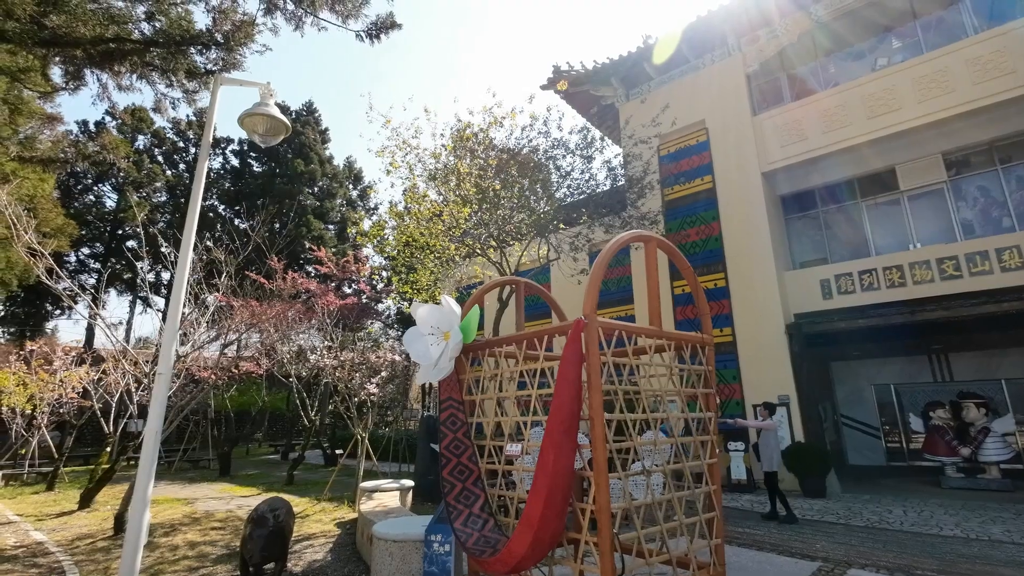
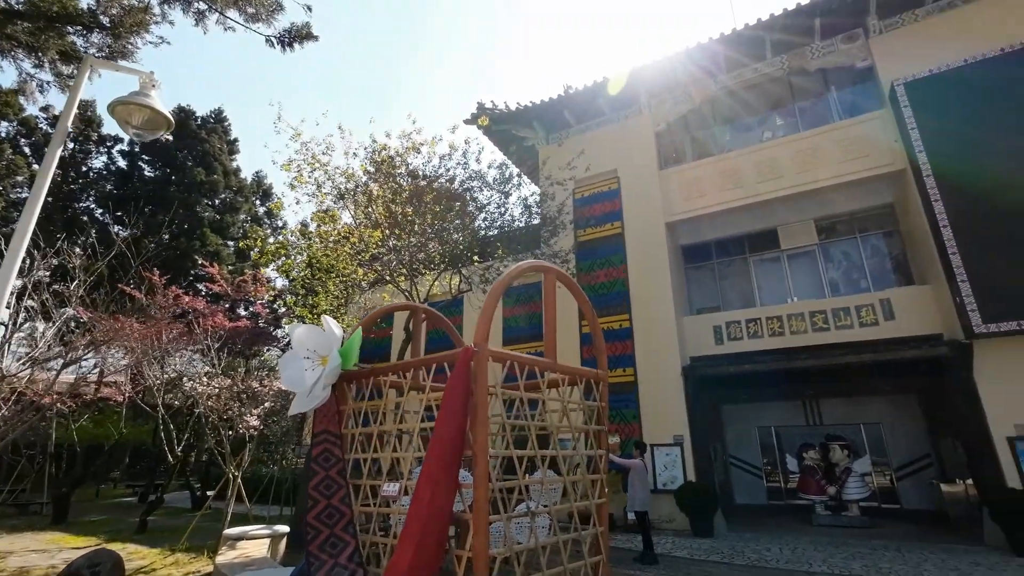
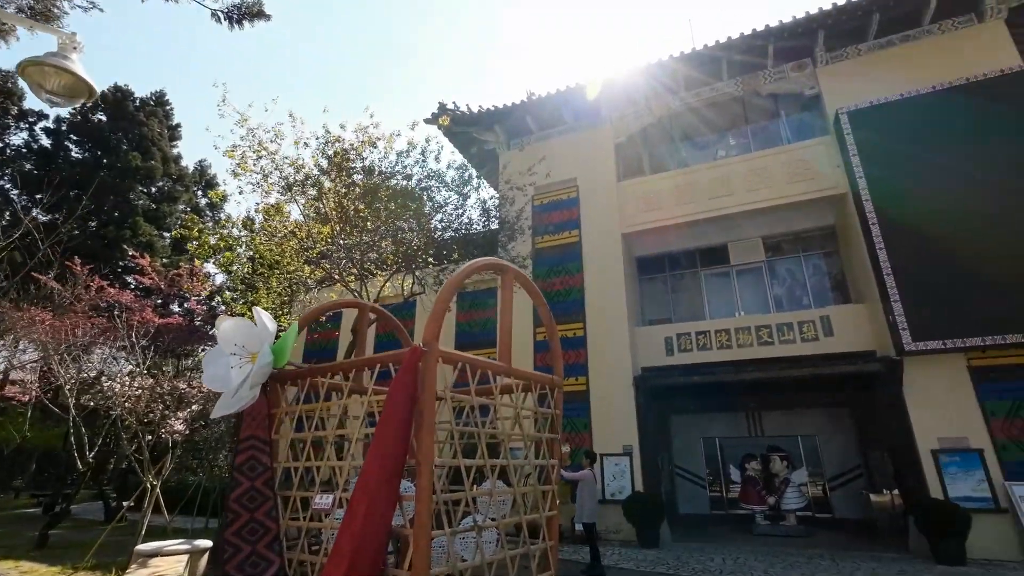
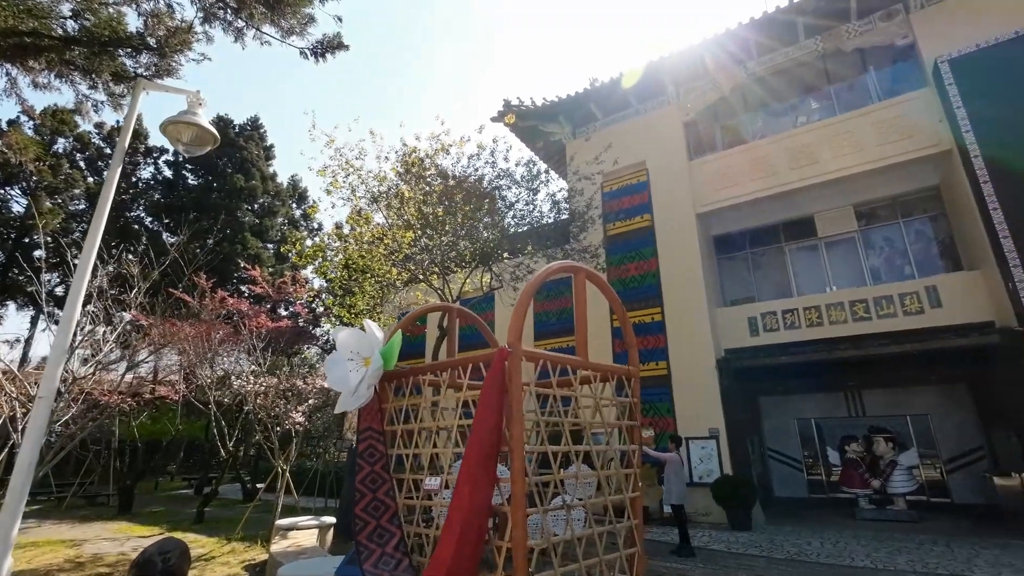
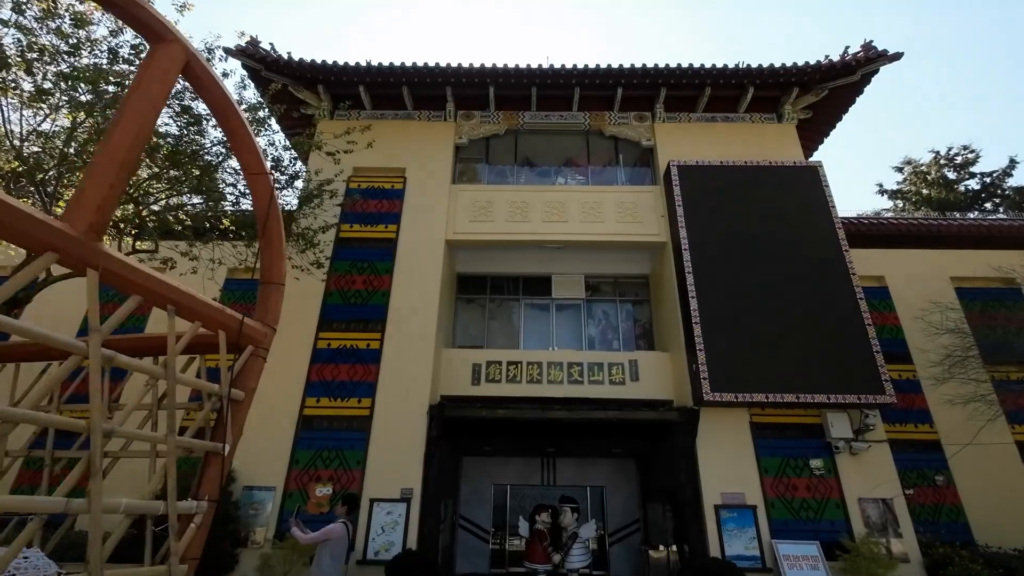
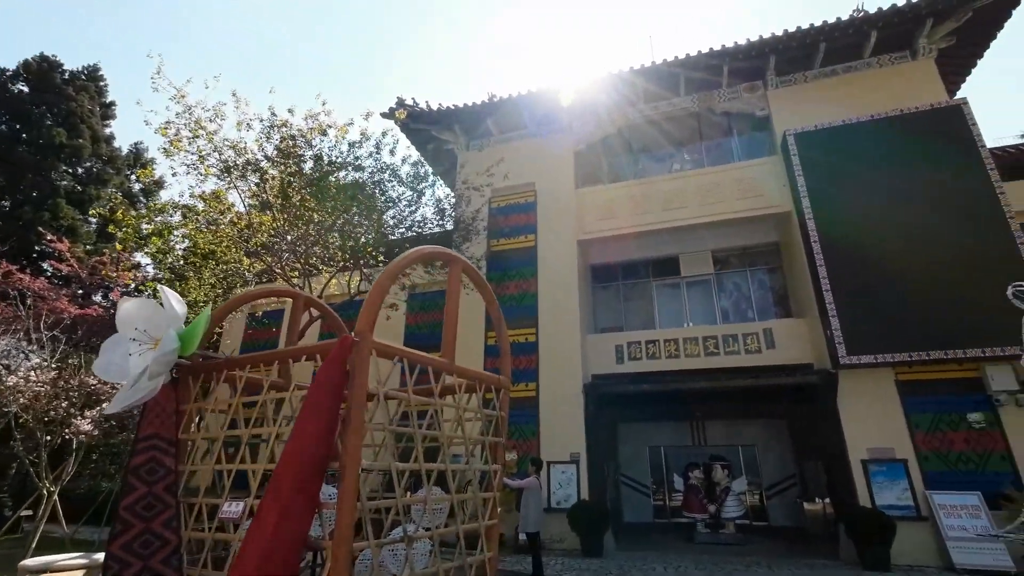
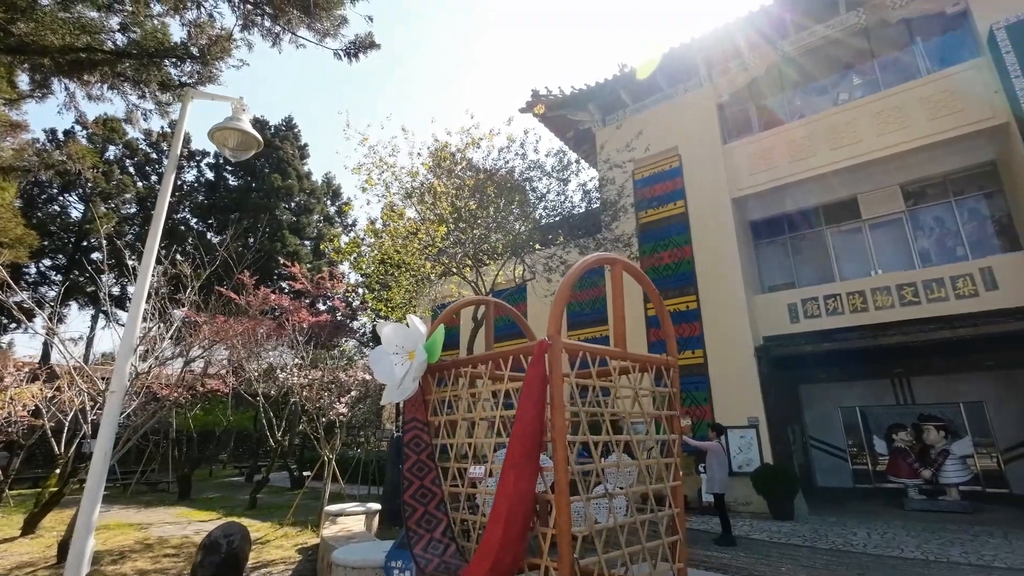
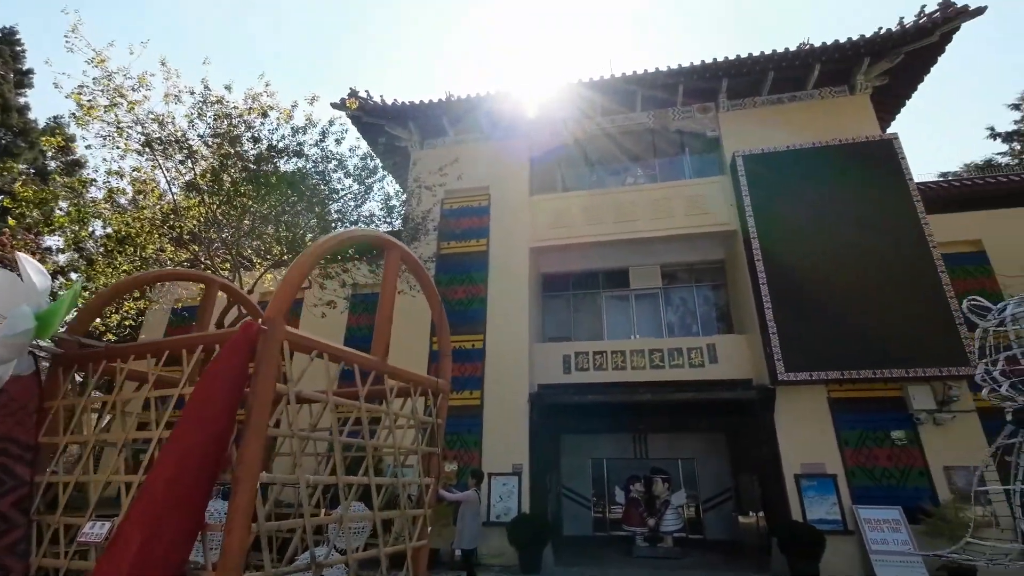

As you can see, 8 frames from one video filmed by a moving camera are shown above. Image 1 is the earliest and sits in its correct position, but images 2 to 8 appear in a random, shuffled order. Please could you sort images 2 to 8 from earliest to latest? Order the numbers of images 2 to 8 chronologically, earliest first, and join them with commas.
7, 4, 2, 3, 6, 8, 5
